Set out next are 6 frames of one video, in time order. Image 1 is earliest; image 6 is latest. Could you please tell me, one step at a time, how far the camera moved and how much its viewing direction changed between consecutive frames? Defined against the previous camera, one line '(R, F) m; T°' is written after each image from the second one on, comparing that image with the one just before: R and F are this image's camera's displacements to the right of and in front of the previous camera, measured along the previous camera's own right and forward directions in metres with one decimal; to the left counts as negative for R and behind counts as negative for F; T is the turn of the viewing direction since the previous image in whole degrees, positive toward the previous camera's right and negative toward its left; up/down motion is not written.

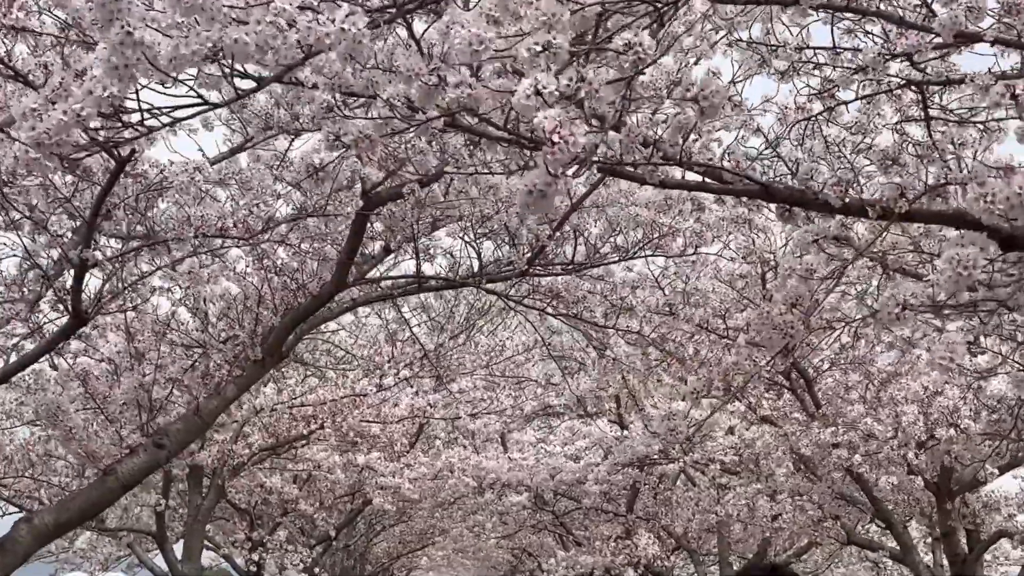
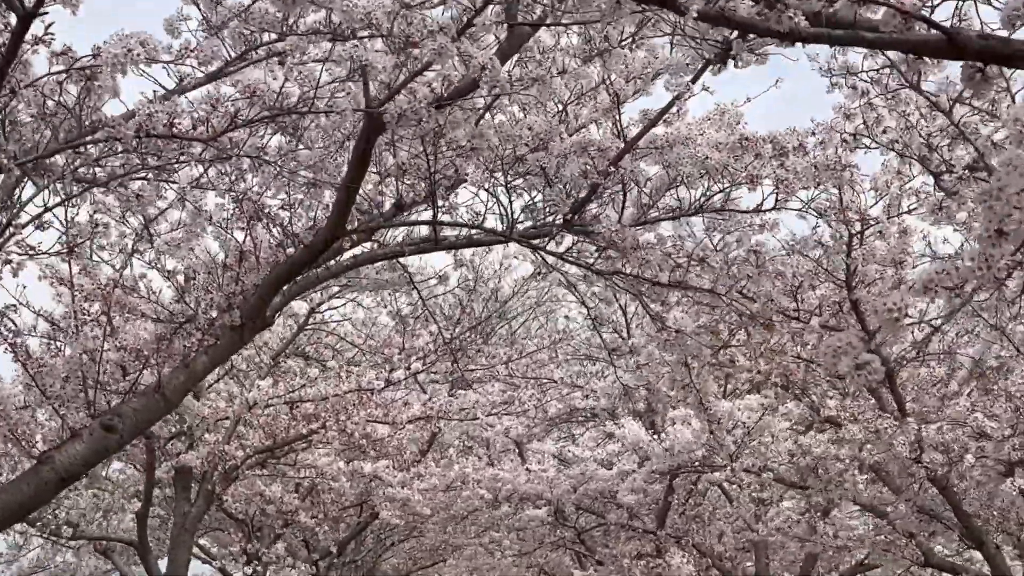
(-0.1, +1.1) m; -1°
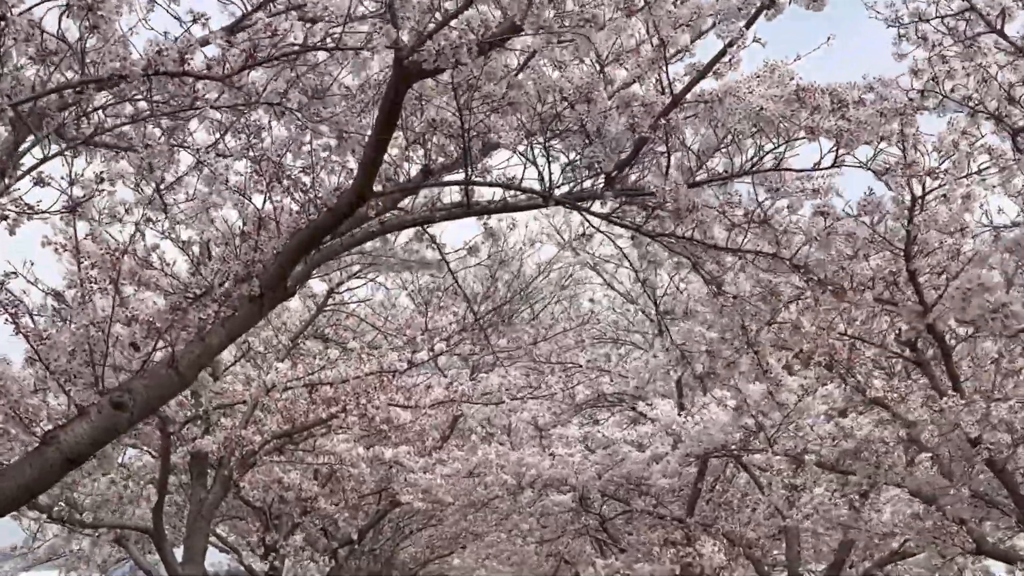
(-0.1, +0.3) m; -1°
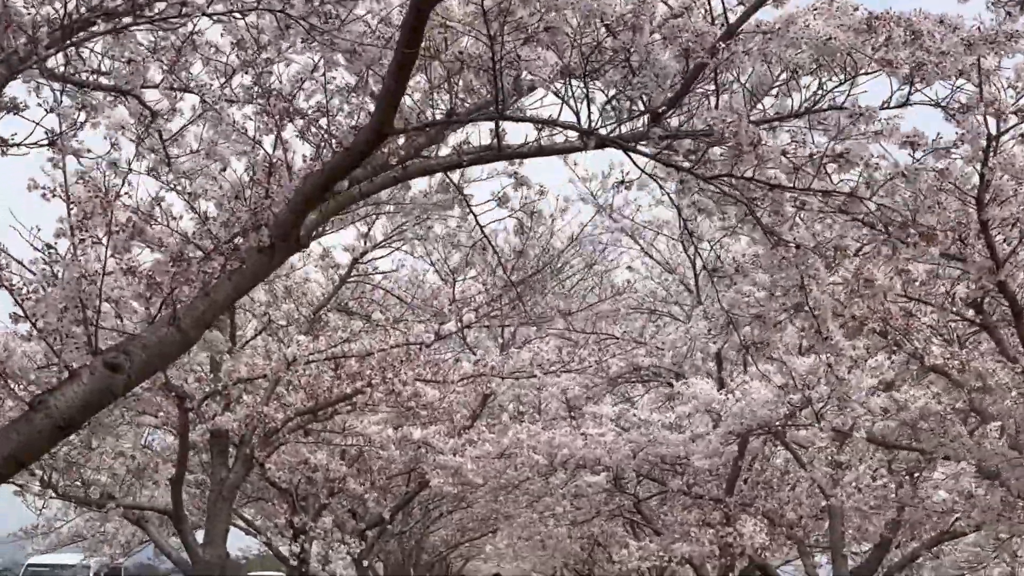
(0.0, +0.4) m; -1°
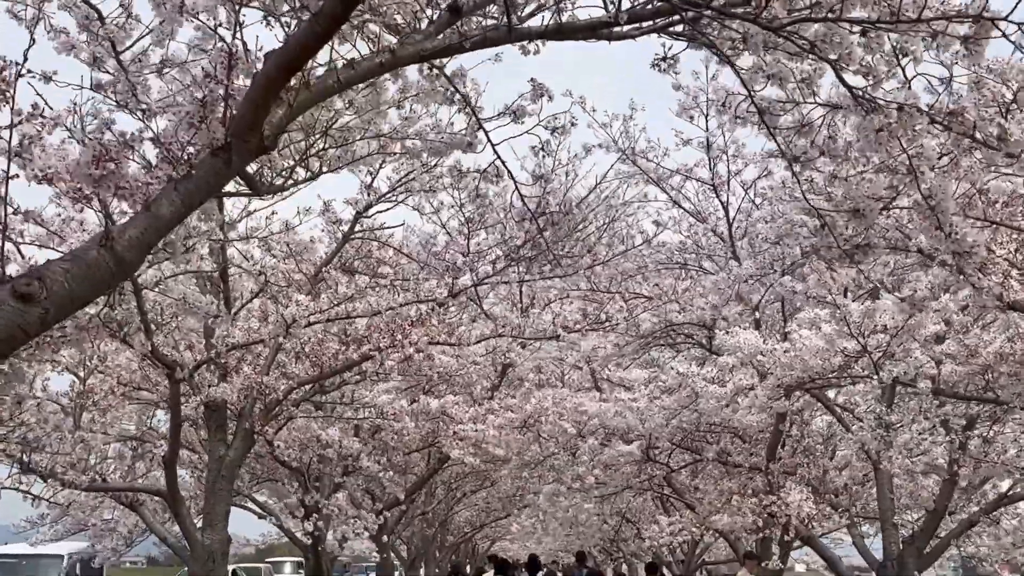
(0.0, +0.8) m; -1°
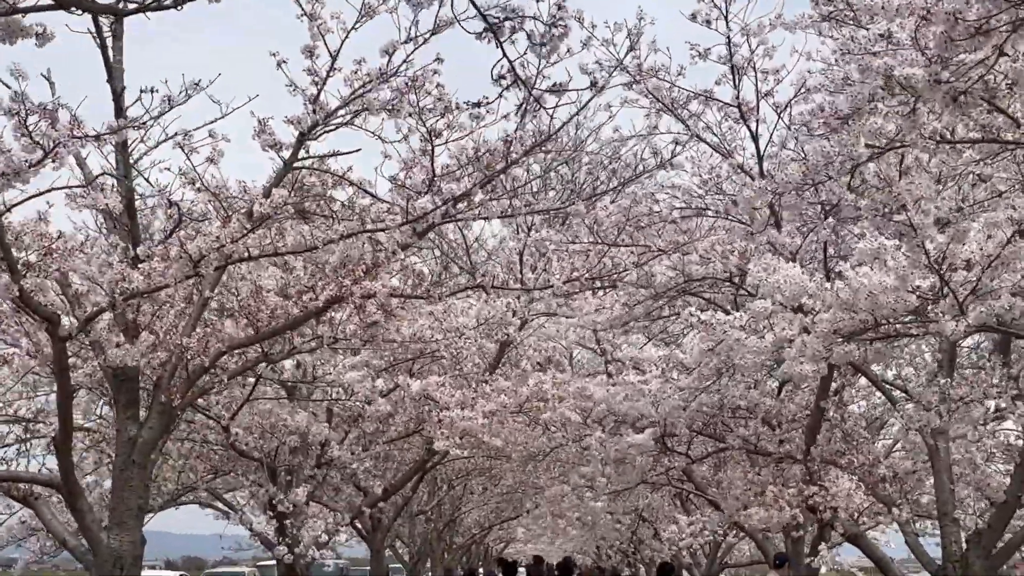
(+0.2, +1.7) m; -1°
